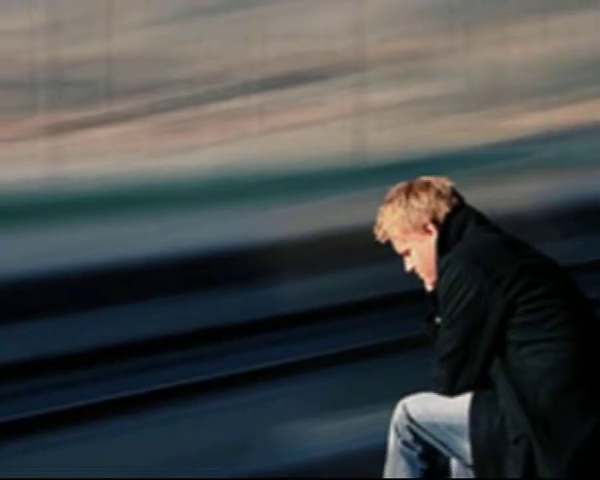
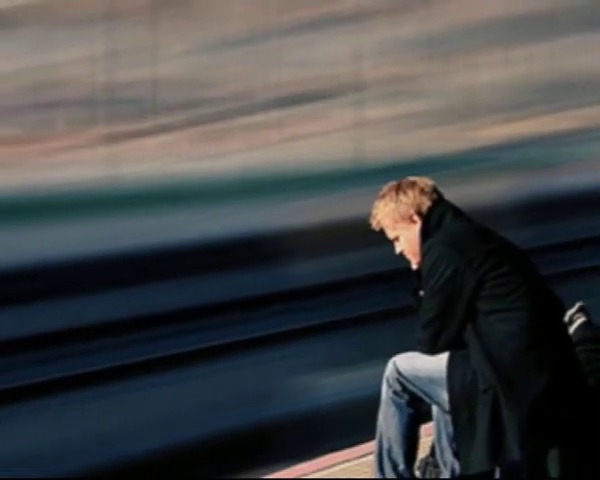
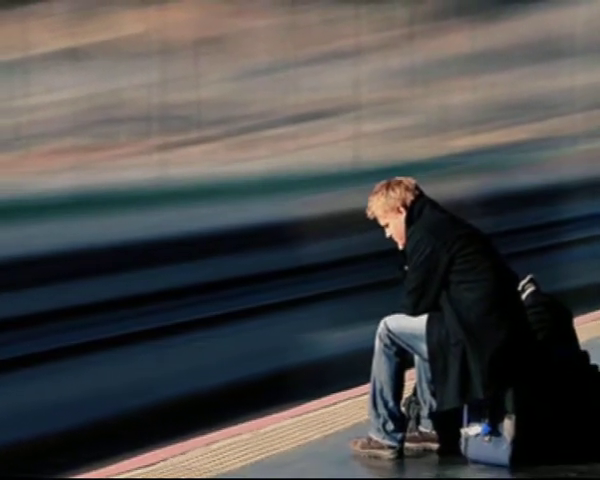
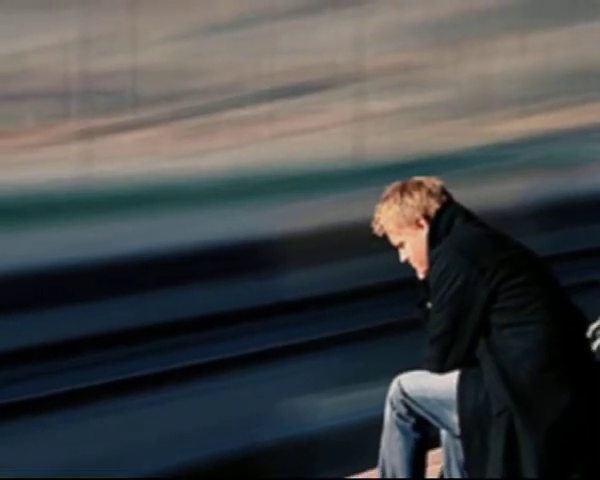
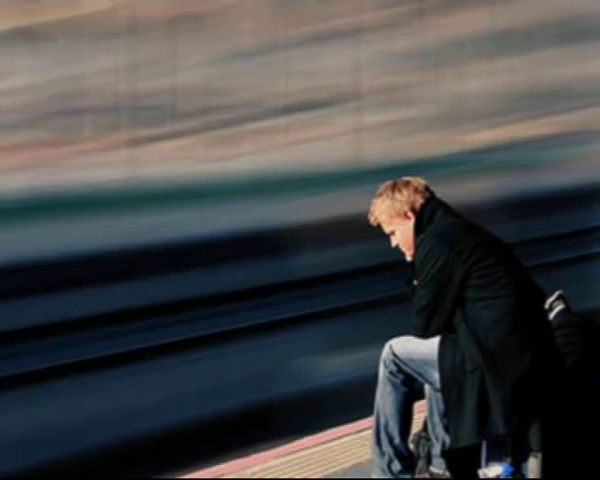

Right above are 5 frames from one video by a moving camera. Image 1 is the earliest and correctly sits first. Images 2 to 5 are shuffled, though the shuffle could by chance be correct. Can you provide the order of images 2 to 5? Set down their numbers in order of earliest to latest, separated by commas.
4, 2, 5, 3
